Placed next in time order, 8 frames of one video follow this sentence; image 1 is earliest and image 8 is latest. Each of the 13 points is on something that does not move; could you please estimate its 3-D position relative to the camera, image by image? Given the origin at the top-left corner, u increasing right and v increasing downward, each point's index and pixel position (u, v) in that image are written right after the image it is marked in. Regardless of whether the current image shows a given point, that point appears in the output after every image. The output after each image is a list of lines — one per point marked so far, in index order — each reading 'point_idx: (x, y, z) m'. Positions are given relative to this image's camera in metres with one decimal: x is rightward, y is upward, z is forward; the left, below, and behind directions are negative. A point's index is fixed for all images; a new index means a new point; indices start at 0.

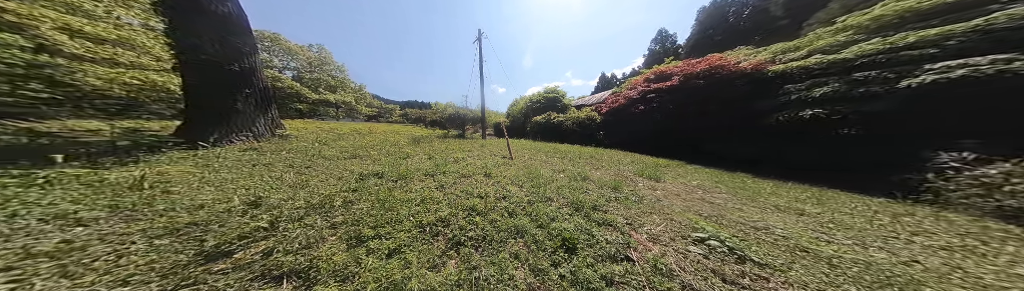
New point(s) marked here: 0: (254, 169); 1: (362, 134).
0: (-4.9, -0.5, +2.7) m
1: (-7.5, +0.6, +7.1) m
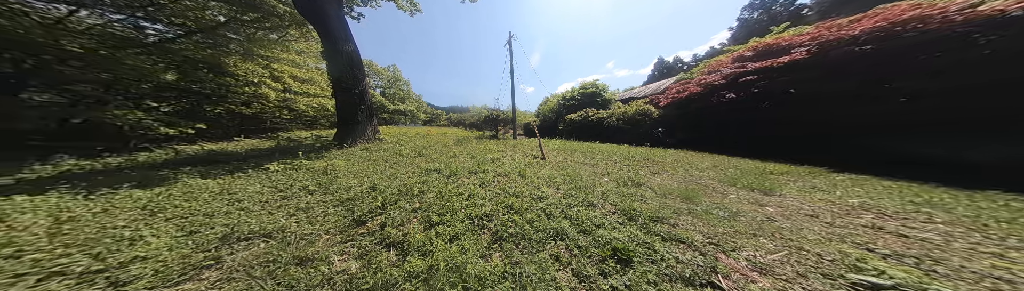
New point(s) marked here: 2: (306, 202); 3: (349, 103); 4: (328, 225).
0: (-4.1, -0.5, +3.8) m
1: (-5.5, +0.5, +8.7) m
2: (-2.8, -0.8, +2.1) m
3: (-6.6, +1.8, +6.0) m
4: (-1.9, -0.9, +1.6) m
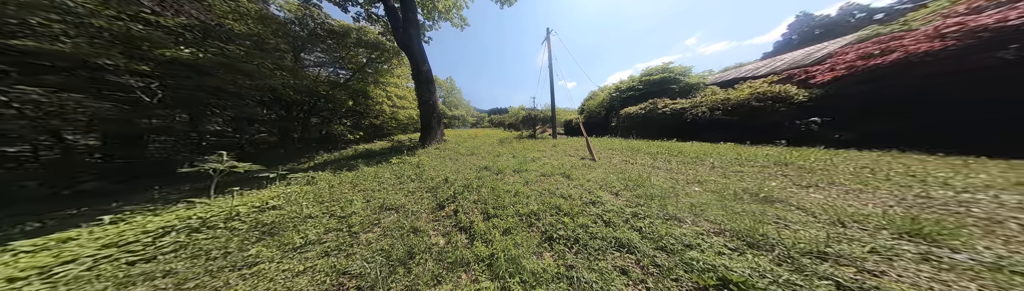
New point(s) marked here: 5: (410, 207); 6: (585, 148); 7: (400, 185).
0: (-2.8, -0.5, +4.8) m
1: (-3.0, +0.6, +9.8) m
2: (-2.0, -0.8, +2.8) m
3: (-4.7, +1.8, +7.5) m
4: (-1.3, -0.9, +2.0) m
5: (-1.5, -0.9, +2.1) m
6: (+2.8, -0.1, +5.6) m
7: (-2.2, -0.8, +2.9) m
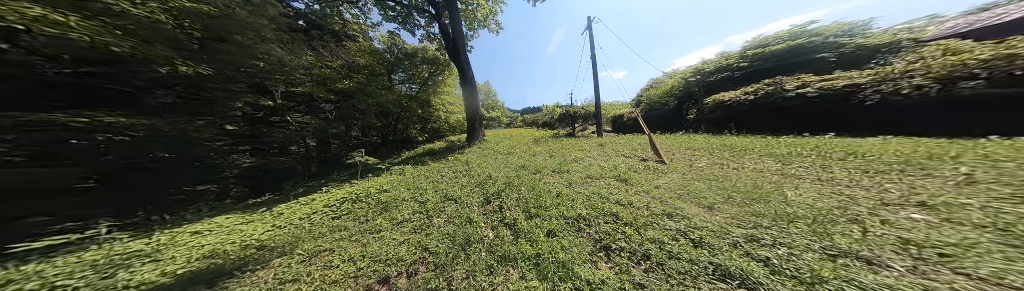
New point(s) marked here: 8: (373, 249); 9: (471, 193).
0: (-1.5, -0.4, +5.3) m
1: (-0.4, +0.6, +10.2) m
2: (-1.2, -0.8, +3.2) m
3: (-2.6, +1.9, +8.4) m
4: (-0.7, -0.9, +2.2) m
5: (-0.8, -0.9, +2.4) m
6: (+4.2, 0.0, +4.7) m
7: (-1.3, -0.8, +3.3) m
8: (-1.5, -1.1, +1.5) m
9: (-0.8, -0.9, +2.6) m
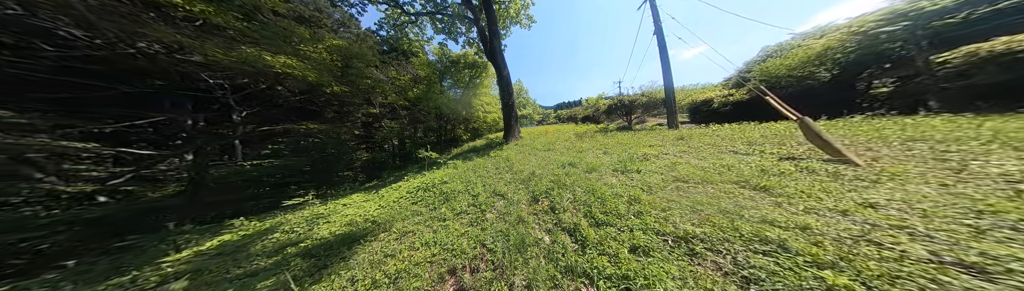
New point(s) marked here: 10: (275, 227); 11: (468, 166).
0: (+0.1, -0.3, +5.3) m
1: (+2.4, +0.9, +9.8) m
2: (-0.1, -0.7, +3.1) m
3: (-0.2, +2.1, +8.5) m
4: (+0.1, -0.8, +2.1) m
5: (0.0, -0.8, +2.3) m
6: (+5.4, +0.1, +3.3) m
7: (-0.3, -0.7, +3.3) m
8: (-0.8, -1.1, +1.6) m
9: (+0.1, -0.8, +2.5) m
10: (-3.8, -1.3, +2.3) m
11: (-1.4, -0.7, +4.5) m
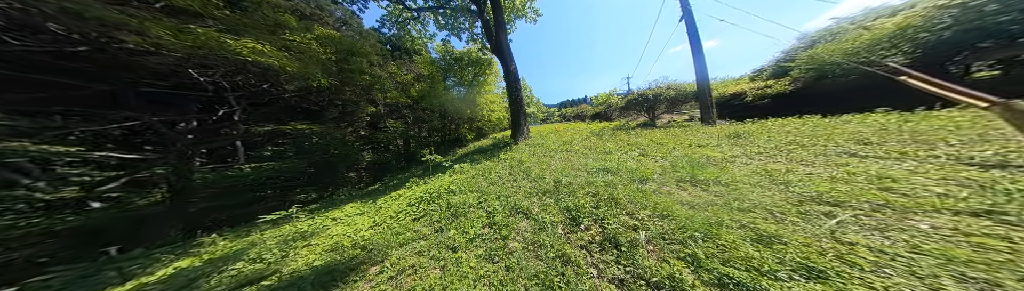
0: (+0.5, -0.3, +4.7) m
1: (+2.9, +0.9, +9.2) m
2: (+0.2, -0.7, +2.6) m
3: (+0.2, +2.1, +8.0) m
4: (+0.5, -0.8, +1.6) m
5: (+0.3, -0.9, +1.8) m
6: (+5.8, +0.1, +2.6) m
7: (+0.1, -0.7, +2.8) m
8: (-0.5, -1.1, +1.1) m
9: (+0.5, -0.8, +2.0) m
10: (-3.5, -1.4, +1.8) m
11: (-1.0, -0.7, +4.1) m
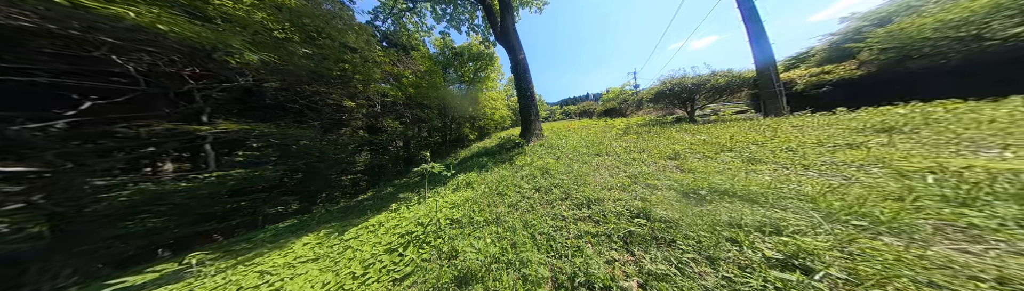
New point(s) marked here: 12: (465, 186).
0: (+1.0, -0.3, +3.8) m
1: (+3.4, +0.9, +8.2) m
2: (+0.7, -0.8, +1.6) m
3: (+0.7, +2.1, +7.0) m
4: (+1.0, -0.9, +0.6) m
5: (+0.8, -0.9, +0.8) m
6: (+6.2, +0.2, +1.6) m
7: (+0.6, -0.8, +1.8) m
8: (0.0, -1.1, +0.2) m
9: (+1.0, -0.8, +1.0) m
10: (-3.0, -1.5, +0.9) m
11: (-0.5, -0.7, +3.1) m
12: (-1.1, -0.9, +3.2) m
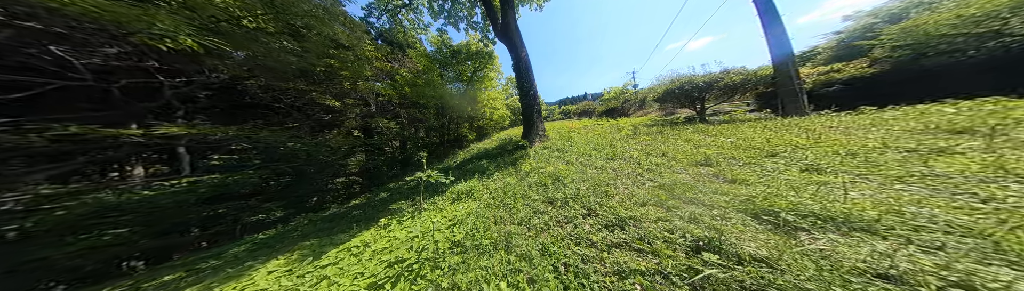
0: (+1.1, -0.4, +3.4) m
1: (+3.4, +0.9, +7.9) m
2: (+0.9, -0.8, +1.3) m
3: (+0.8, +2.0, +6.6) m
4: (+1.1, -1.0, +0.3) m
5: (+1.0, -1.0, +0.5) m
6: (+6.4, +0.1, +1.3) m
7: (+0.7, -0.8, +1.5) m
8: (+0.2, -1.2, -0.2) m
9: (+1.1, -0.9, +0.7) m
10: (-2.8, -1.6, +0.5) m
11: (-0.4, -0.8, +2.7) m
12: (-0.9, -1.0, +2.8) m
